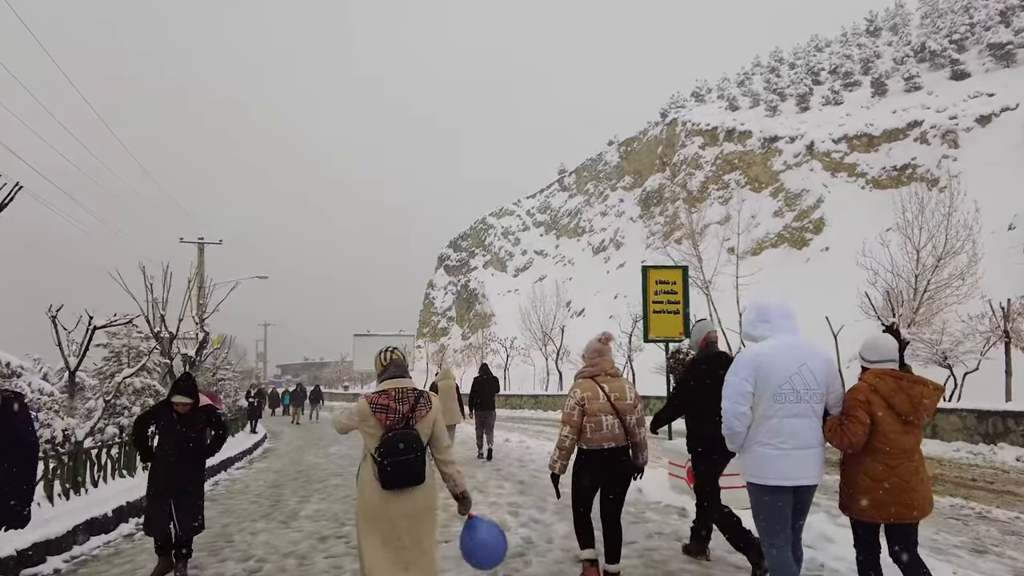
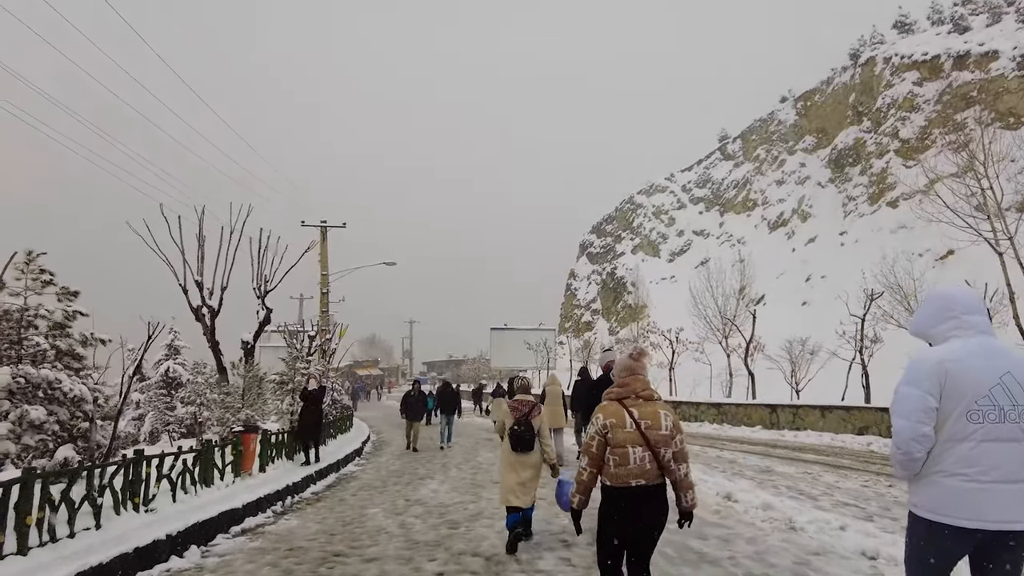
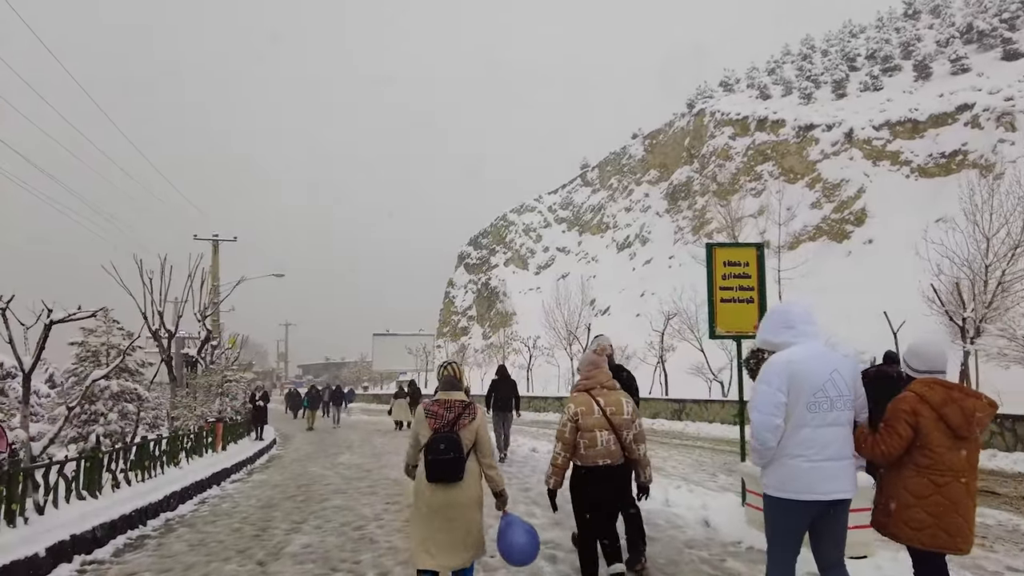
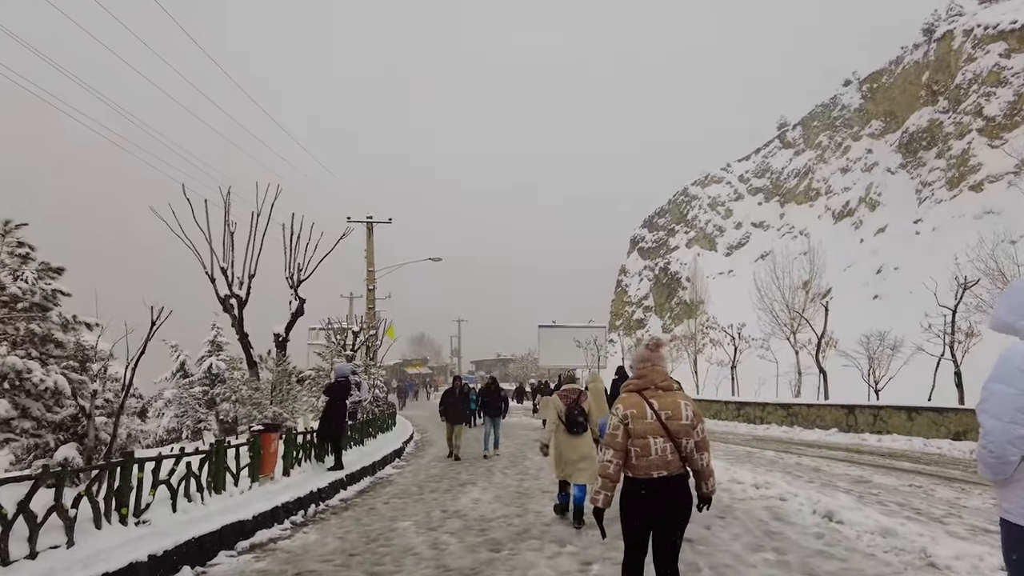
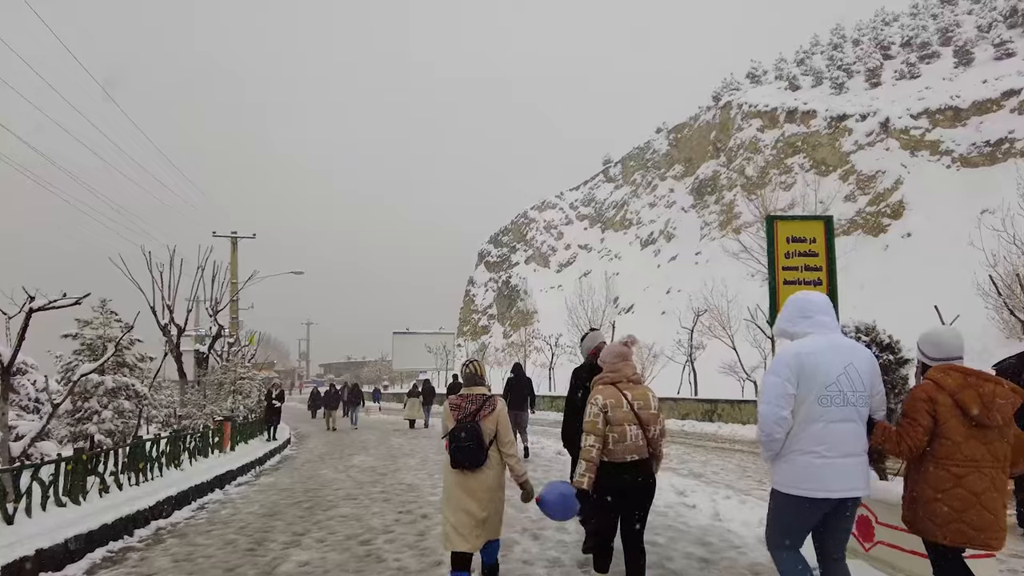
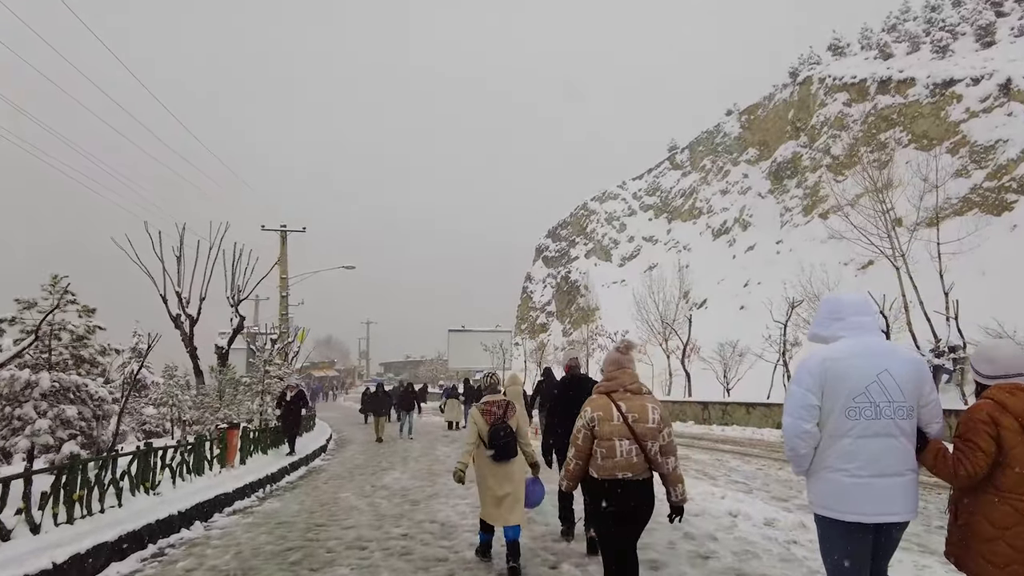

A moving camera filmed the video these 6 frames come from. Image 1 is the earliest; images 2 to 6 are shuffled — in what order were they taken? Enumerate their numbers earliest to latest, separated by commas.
3, 5, 6, 2, 4
